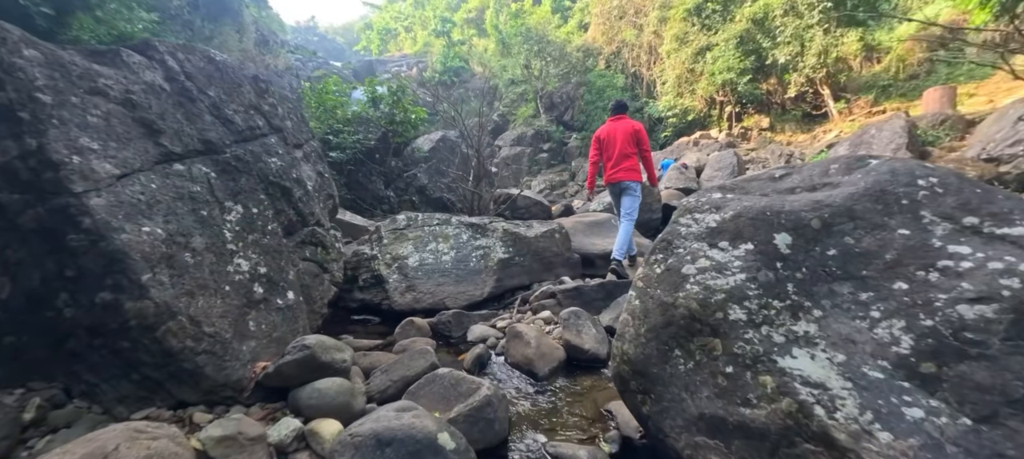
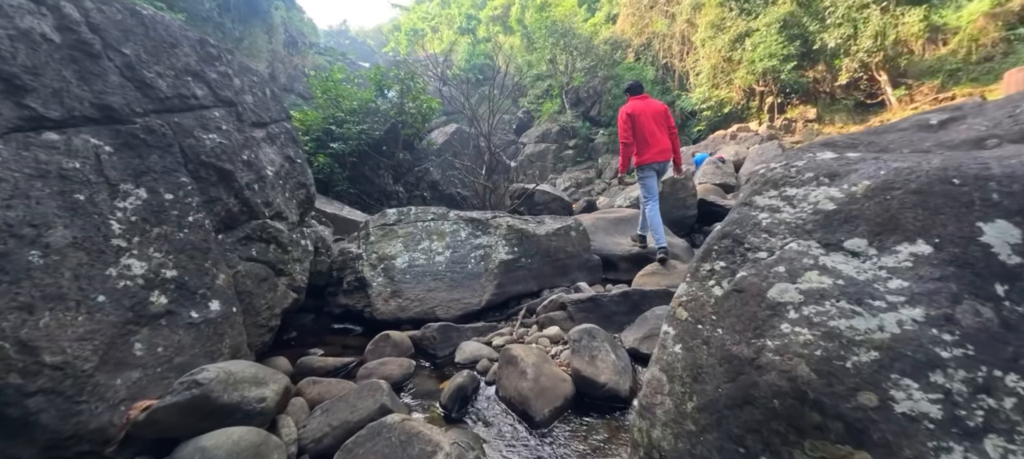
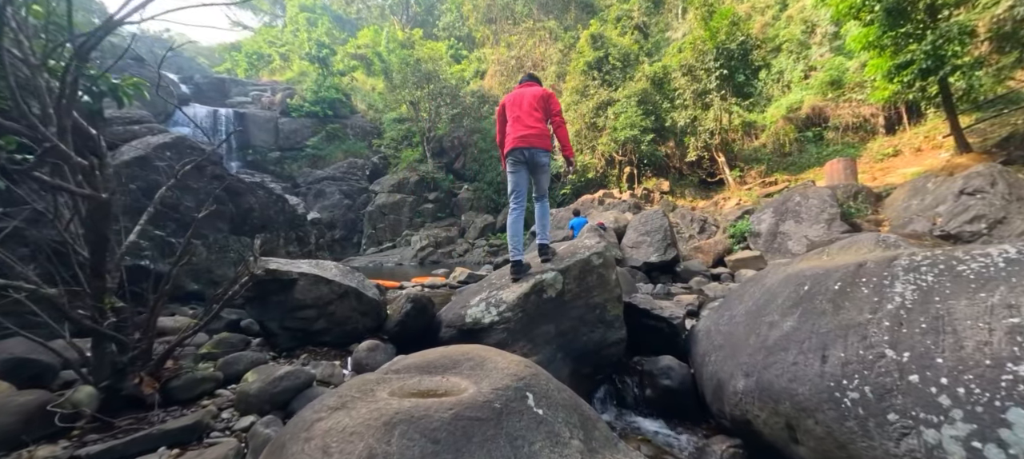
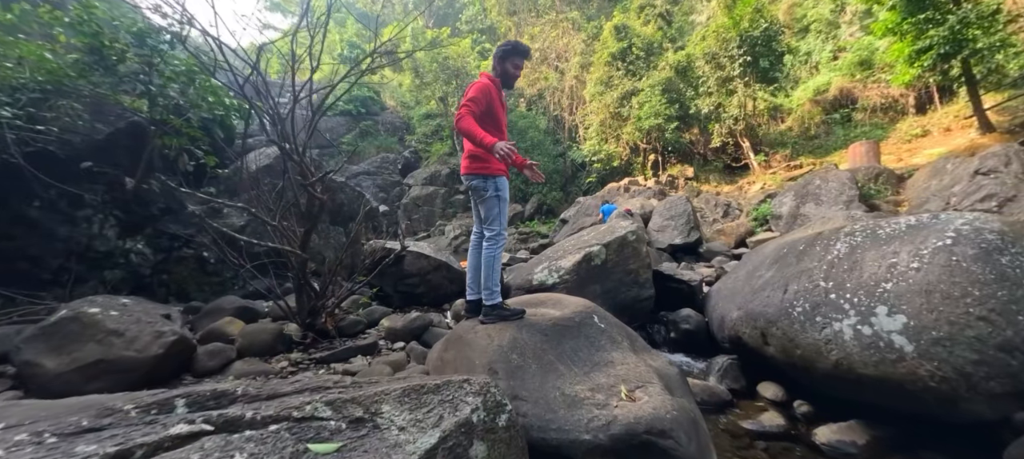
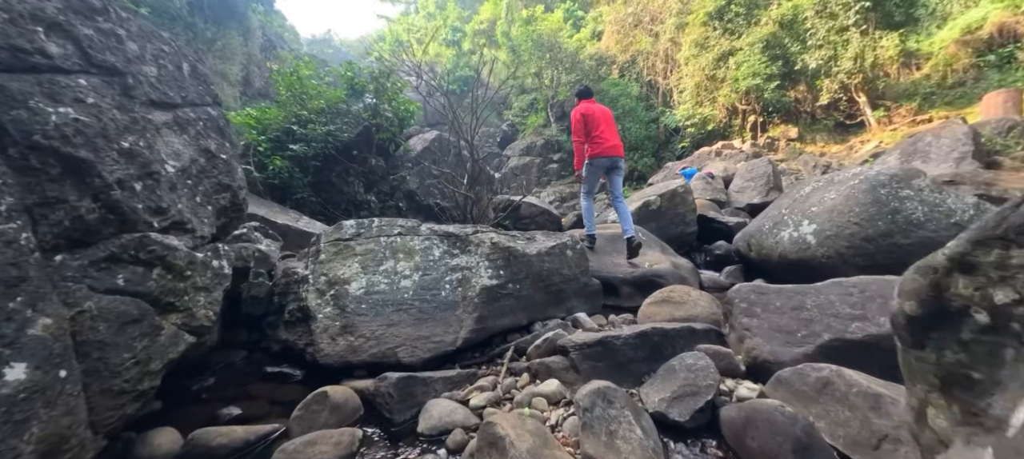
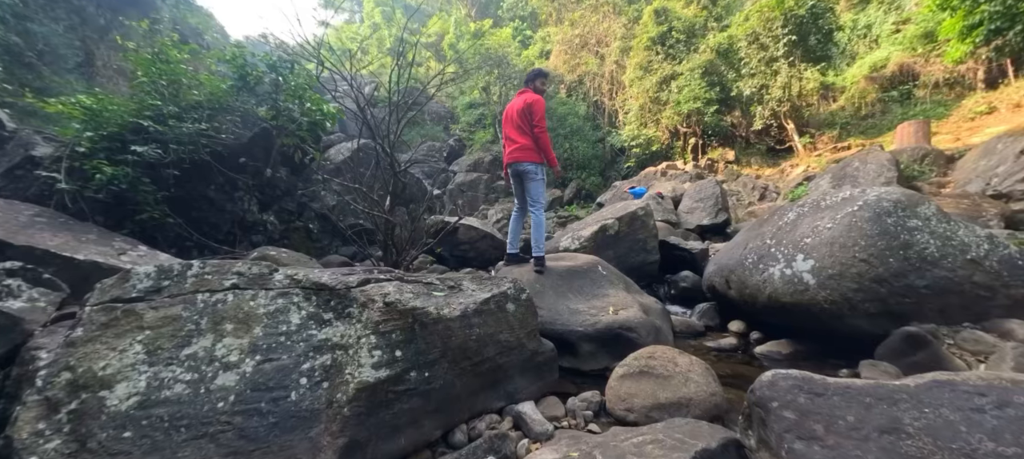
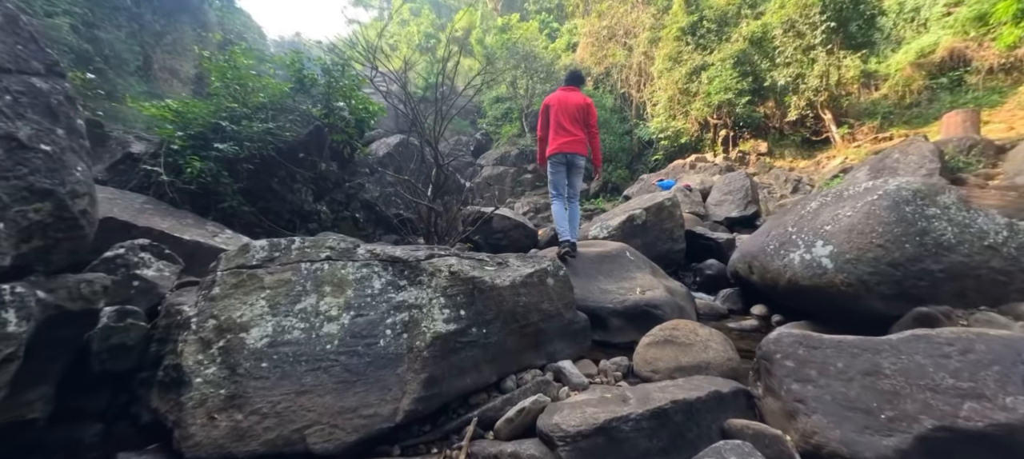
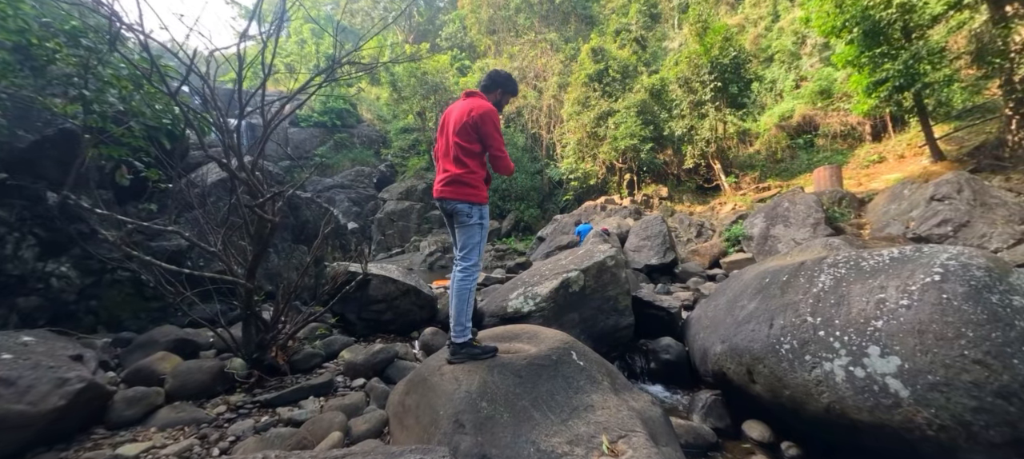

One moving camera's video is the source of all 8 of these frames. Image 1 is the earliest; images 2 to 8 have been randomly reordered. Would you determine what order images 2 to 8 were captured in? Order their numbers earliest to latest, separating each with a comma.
2, 5, 7, 6, 4, 8, 3
